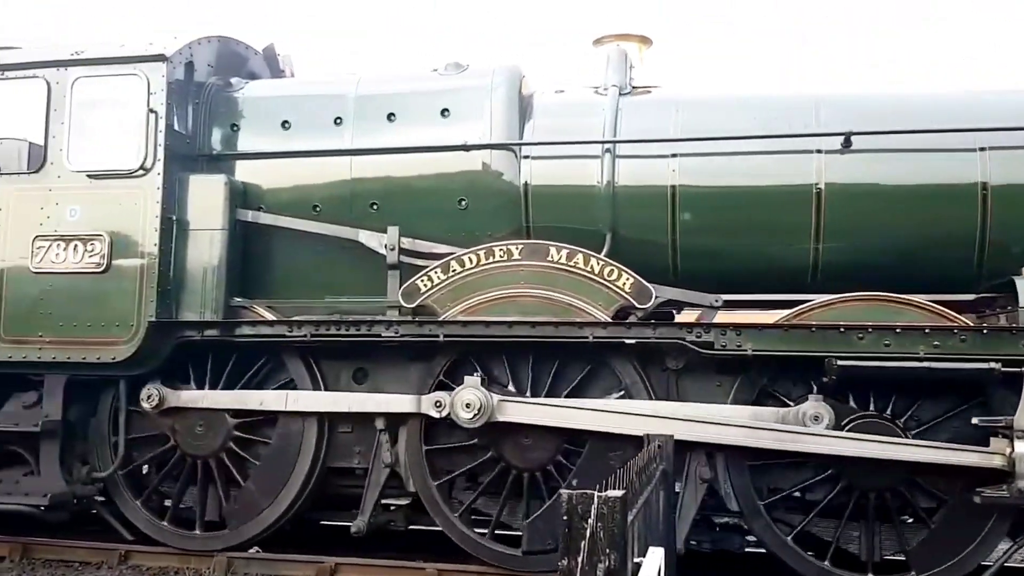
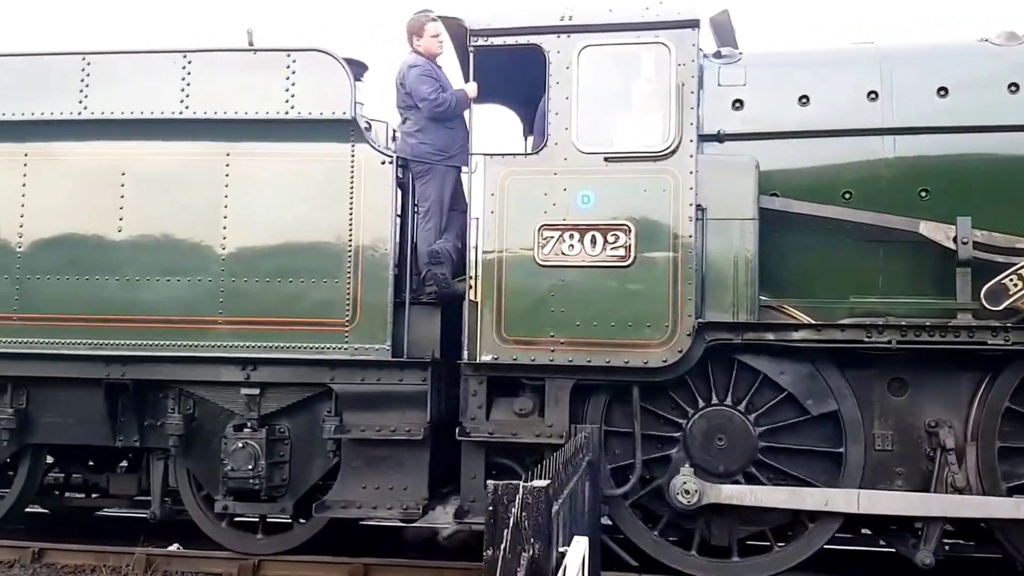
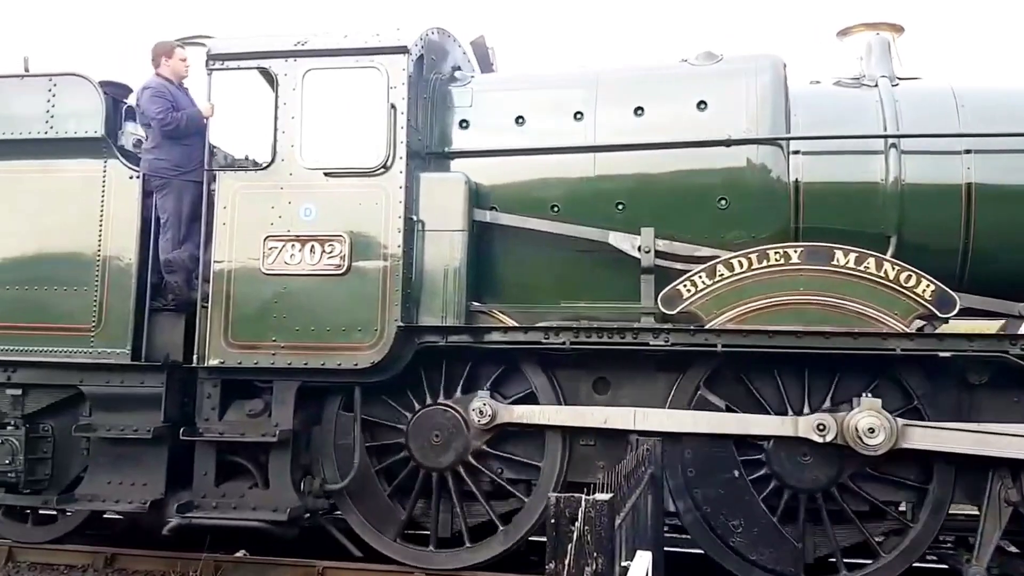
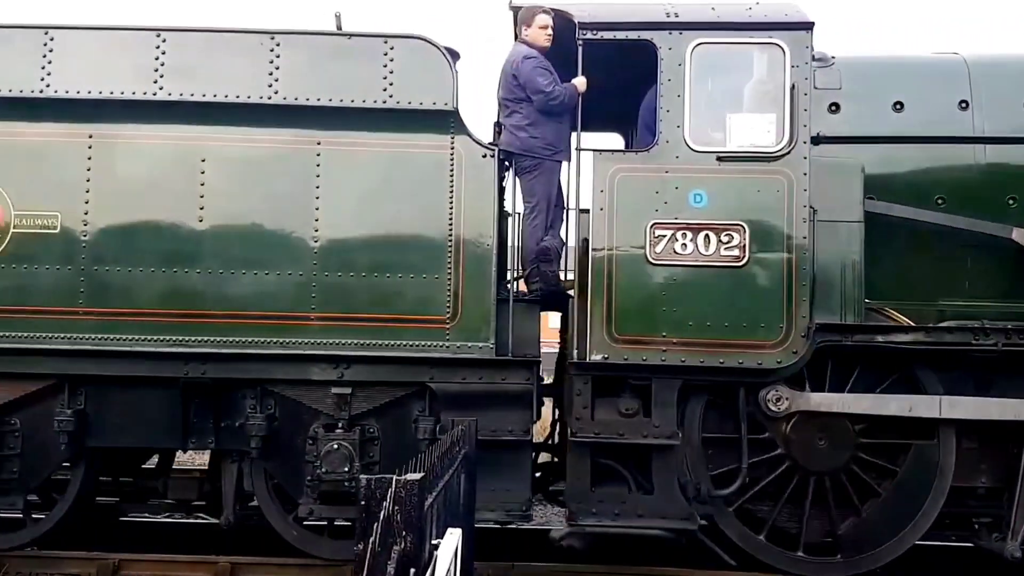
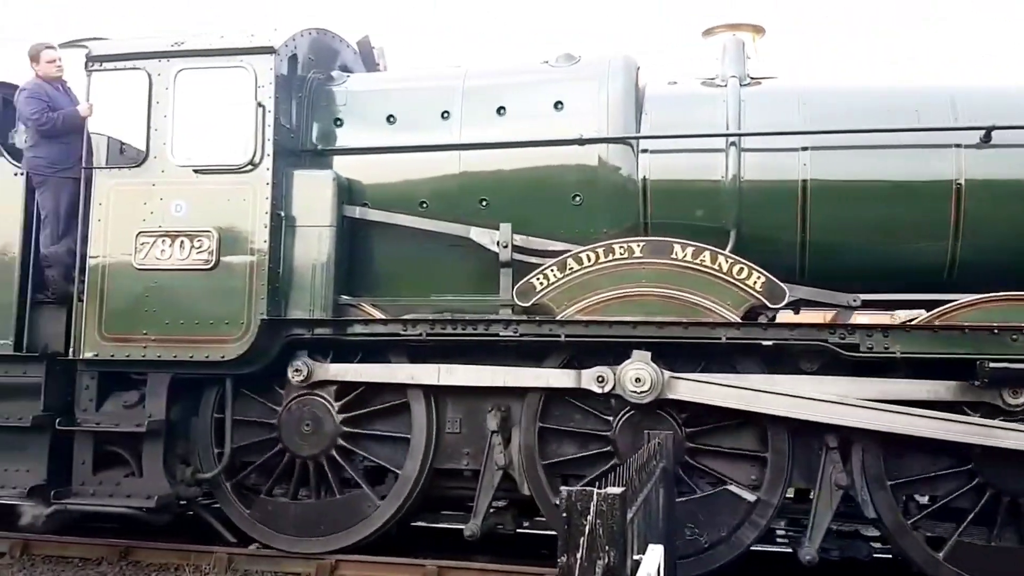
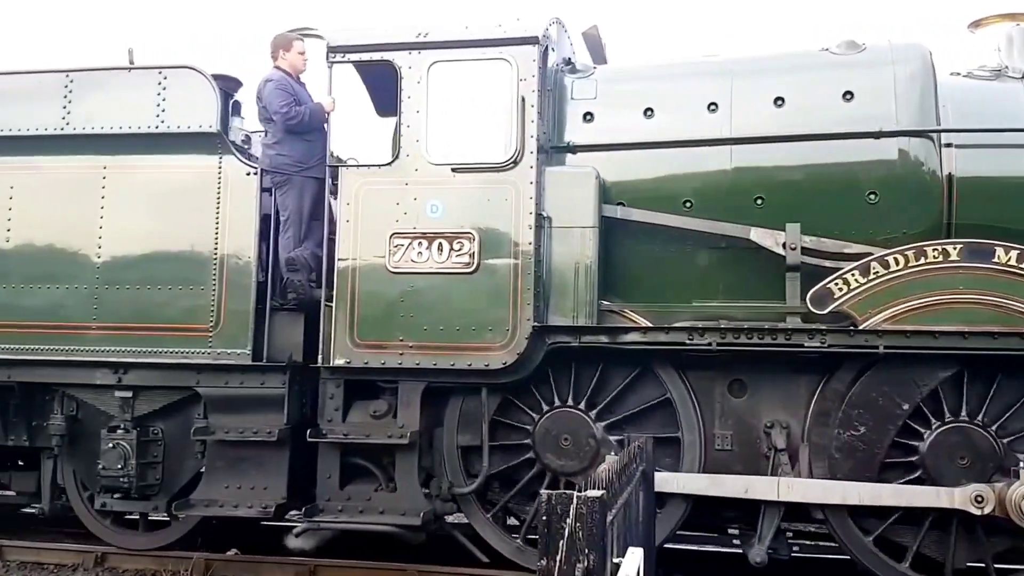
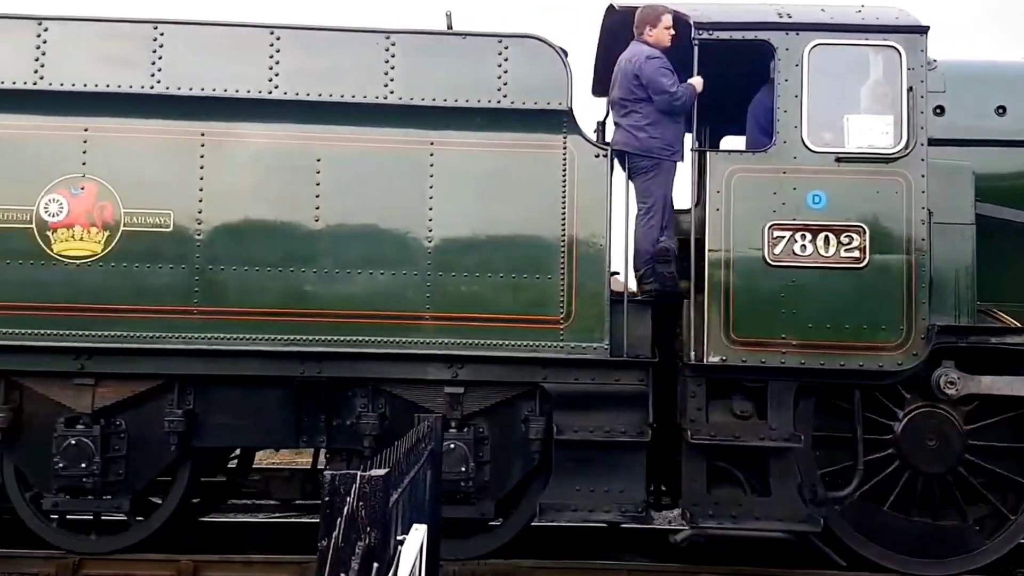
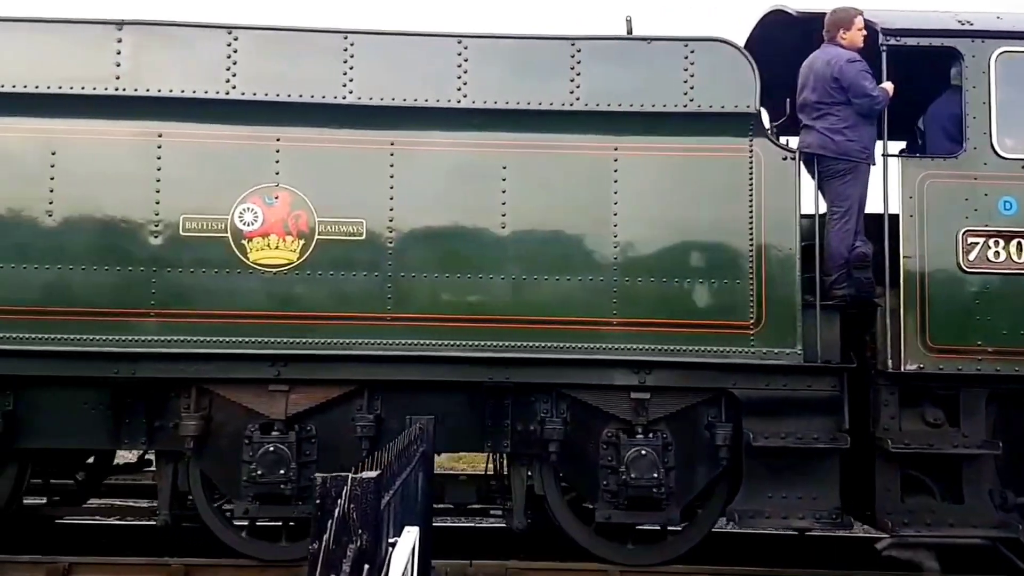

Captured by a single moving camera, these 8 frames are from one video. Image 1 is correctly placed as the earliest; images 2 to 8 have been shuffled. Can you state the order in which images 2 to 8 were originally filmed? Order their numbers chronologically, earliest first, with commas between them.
5, 3, 6, 2, 4, 7, 8
